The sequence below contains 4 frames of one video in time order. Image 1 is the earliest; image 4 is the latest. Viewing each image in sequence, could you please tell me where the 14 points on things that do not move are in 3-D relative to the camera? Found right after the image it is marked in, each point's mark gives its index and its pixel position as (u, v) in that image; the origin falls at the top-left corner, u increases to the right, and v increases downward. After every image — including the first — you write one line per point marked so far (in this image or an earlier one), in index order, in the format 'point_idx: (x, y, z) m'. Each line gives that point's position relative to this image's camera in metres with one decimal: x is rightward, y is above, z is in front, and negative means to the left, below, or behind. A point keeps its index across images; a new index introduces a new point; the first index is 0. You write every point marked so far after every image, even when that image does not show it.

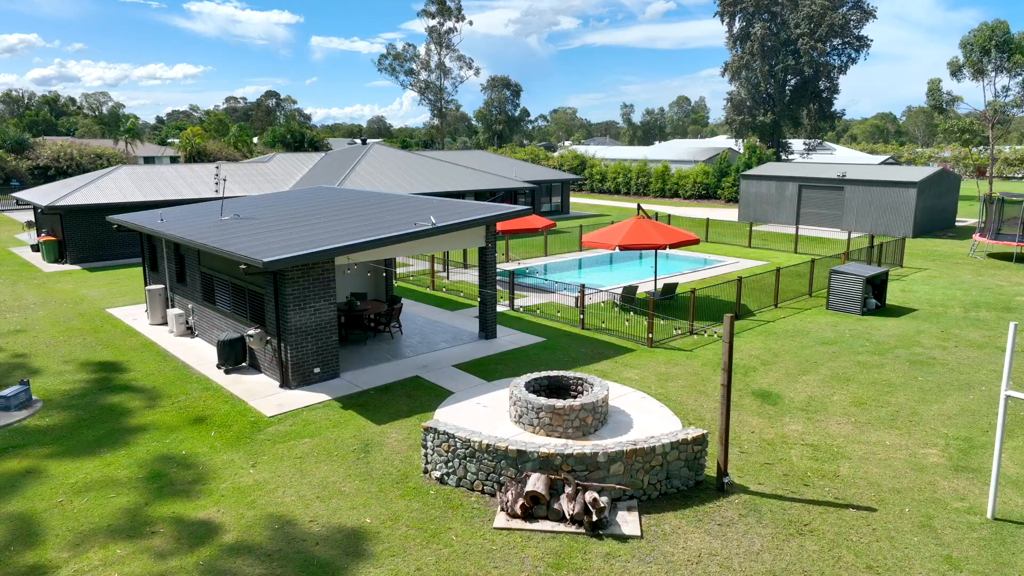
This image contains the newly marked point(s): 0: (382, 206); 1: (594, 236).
0: (-3.1, +2.0, +18.3) m
1: (+2.1, +1.3, +19.5) m
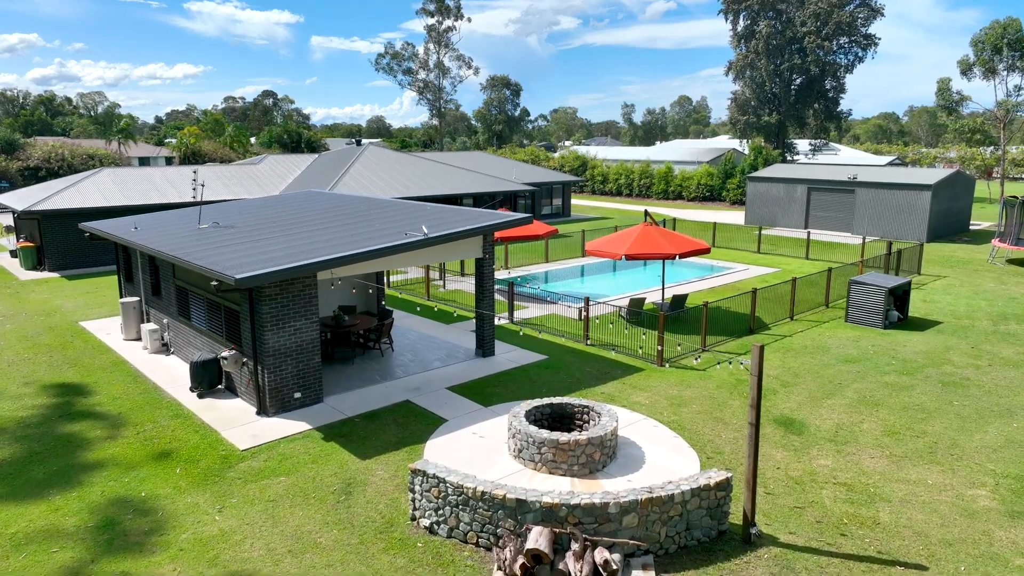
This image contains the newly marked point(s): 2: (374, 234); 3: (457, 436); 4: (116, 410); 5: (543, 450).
0: (-3.1, +1.7, +17.1) m
1: (+2.1, +1.1, +18.3) m
2: (-2.5, +1.0, +14.0) m
3: (-0.8, -2.2, +11.5) m
4: (-6.5, -2.0, +12.4) m
5: (+0.4, -2.2, +10.2) m
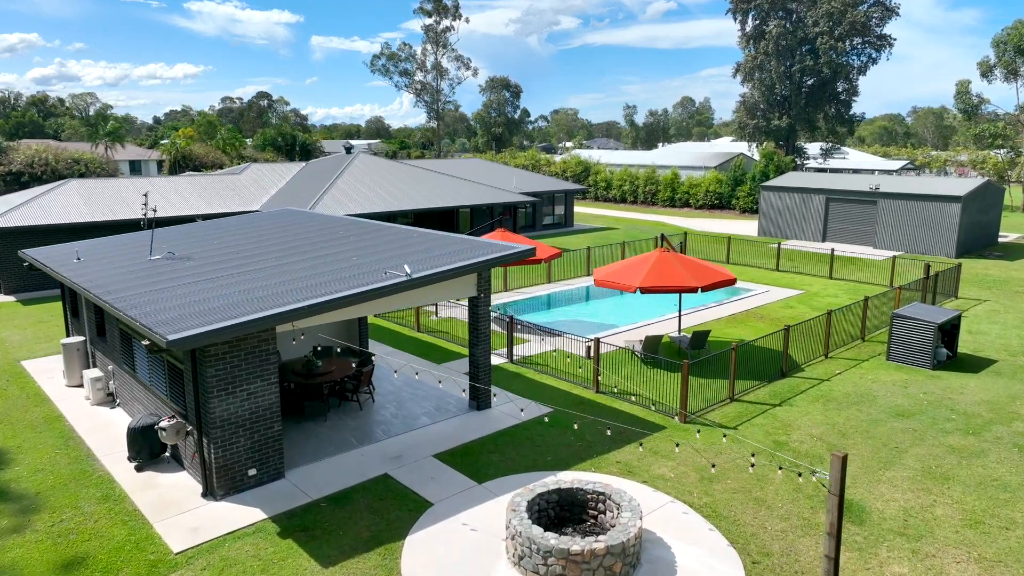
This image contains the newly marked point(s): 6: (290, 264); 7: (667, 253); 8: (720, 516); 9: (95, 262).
0: (-3.1, +1.0, +15.0) m
1: (+2.0, +0.3, +16.2) m
2: (-2.6, +0.3, +11.9) m
3: (-0.8, -2.9, +9.4) m
4: (-6.5, -2.7, +10.3) m
5: (+0.4, -2.9, +8.1) m
6: (-3.8, +0.4, +13.0) m
7: (+3.3, +0.7, +16.1) m
8: (+2.7, -2.9, +9.8) m
9: (-7.4, +0.4, +13.6) m
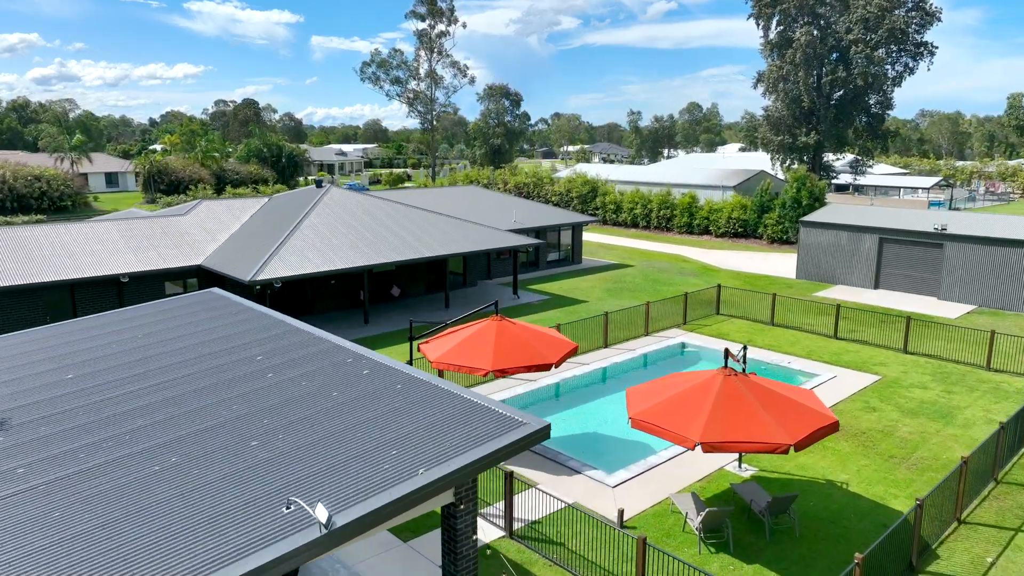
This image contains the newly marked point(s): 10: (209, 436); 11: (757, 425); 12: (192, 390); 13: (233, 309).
0: (-3.1, -1.1, +10.1) m
1: (+2.0, -1.8, +11.3) m
2: (-2.6, -1.8, +6.9) m
3: (-0.8, -5.0, +4.4) m
4: (-6.5, -4.8, +5.4) m
5: (+0.4, -5.0, +3.1) m
6: (-3.8, -1.6, +8.0) m
7: (+3.3, -1.3, +11.2) m
8: (+2.7, -5.0, +4.8) m
9: (-7.4, -1.7, +8.6) m
10: (-3.3, -1.6, +8.2) m
11: (+3.3, -1.9, +10.3) m
12: (-4.1, -1.3, +9.5) m
13: (-5.0, -0.3, +13.4) m
